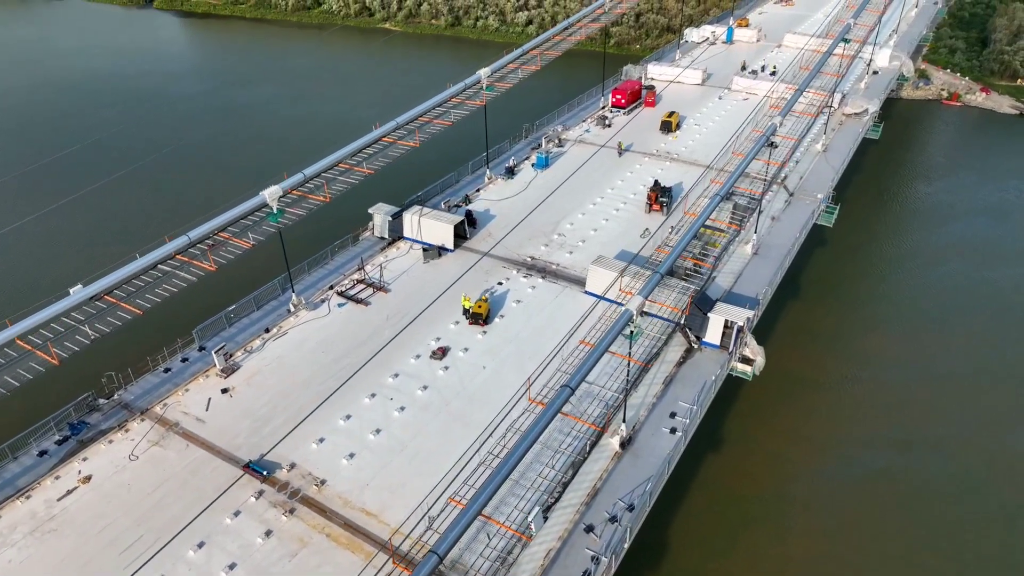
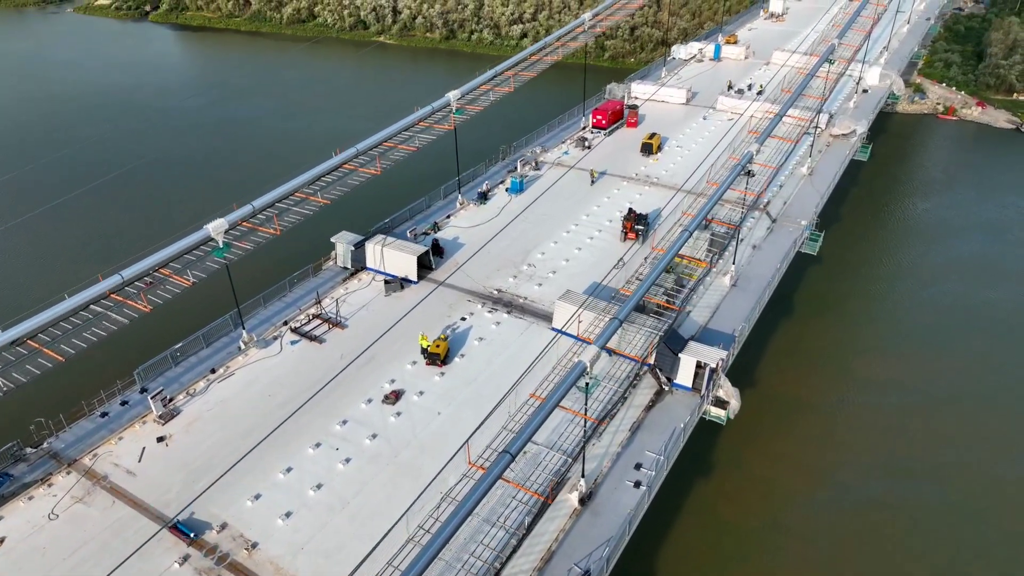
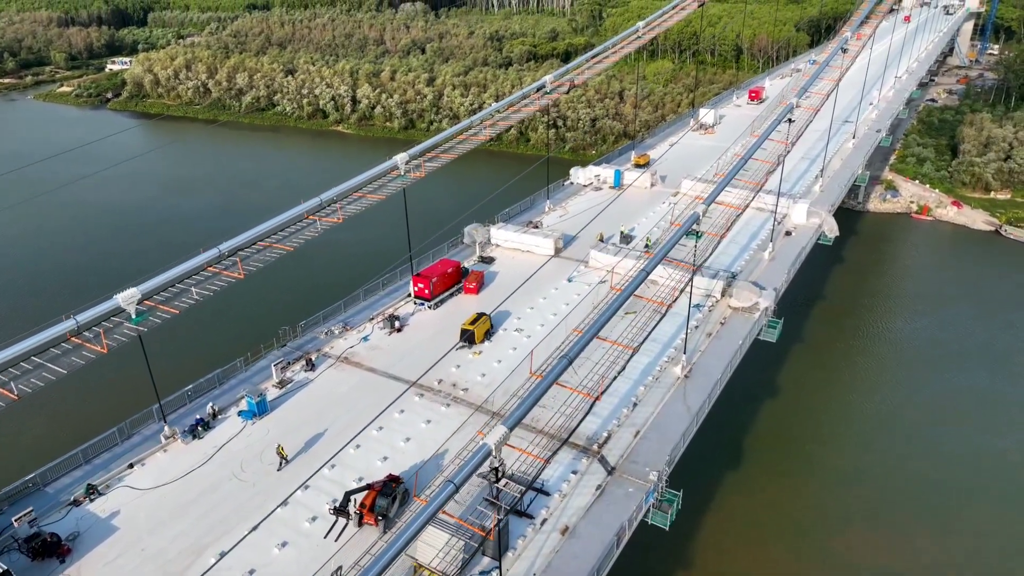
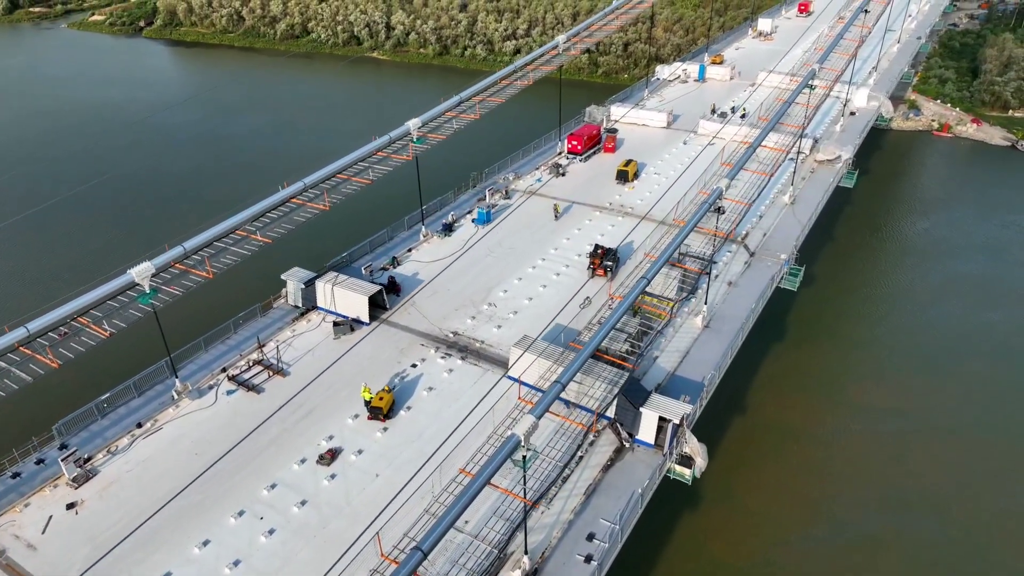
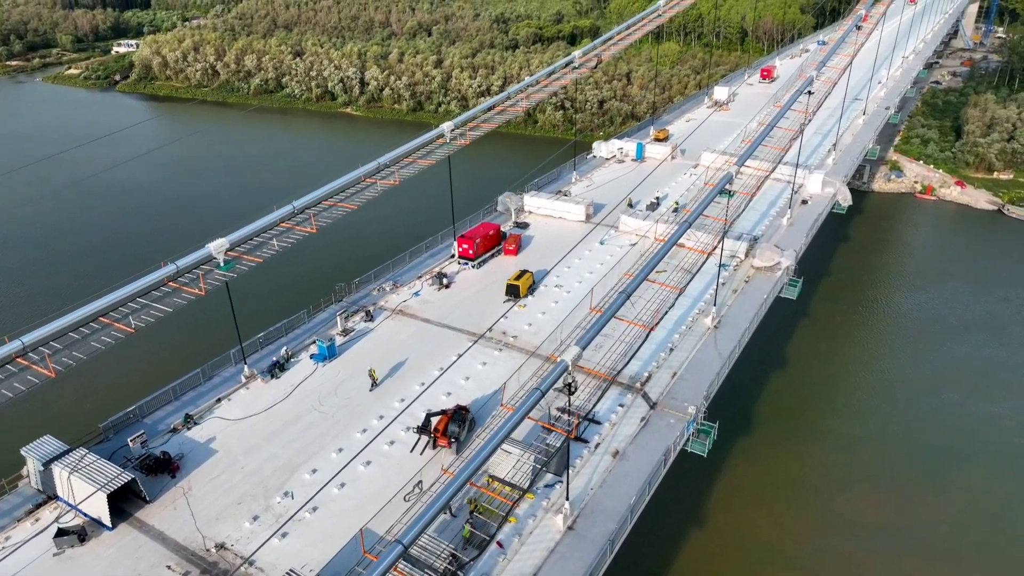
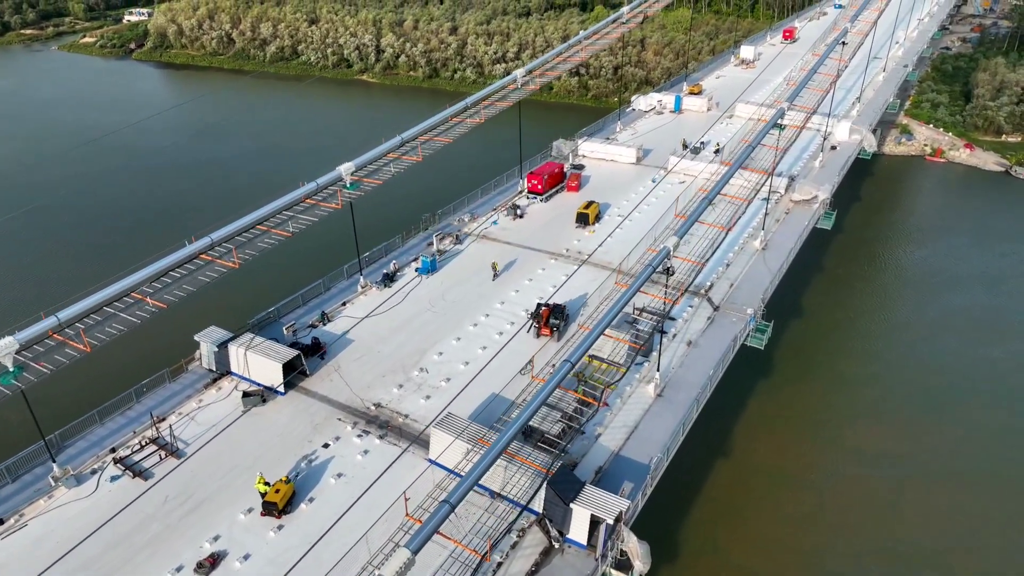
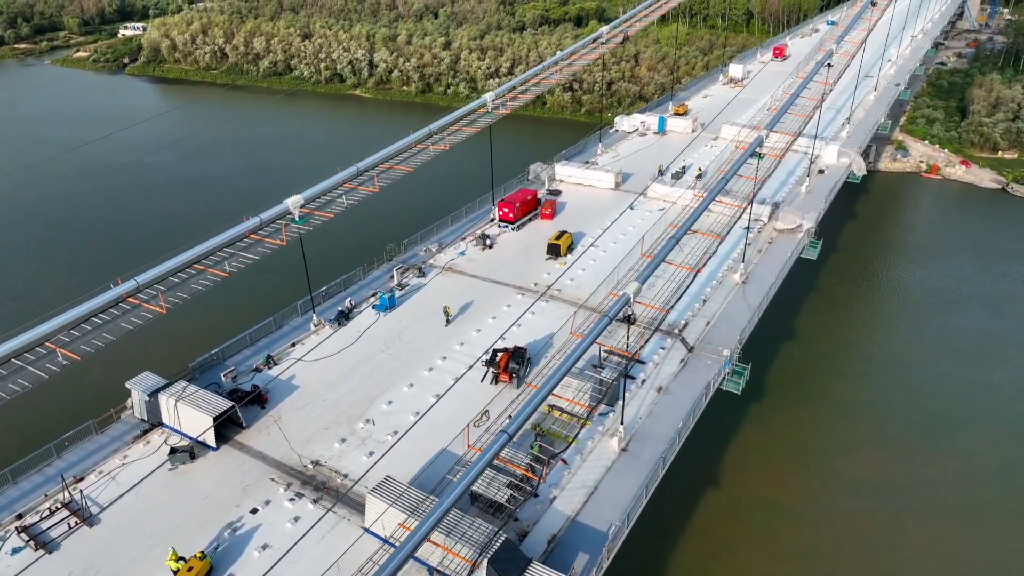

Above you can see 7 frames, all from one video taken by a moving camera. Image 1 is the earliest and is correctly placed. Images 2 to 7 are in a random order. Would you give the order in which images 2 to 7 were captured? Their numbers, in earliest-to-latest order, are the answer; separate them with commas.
2, 4, 6, 7, 5, 3
